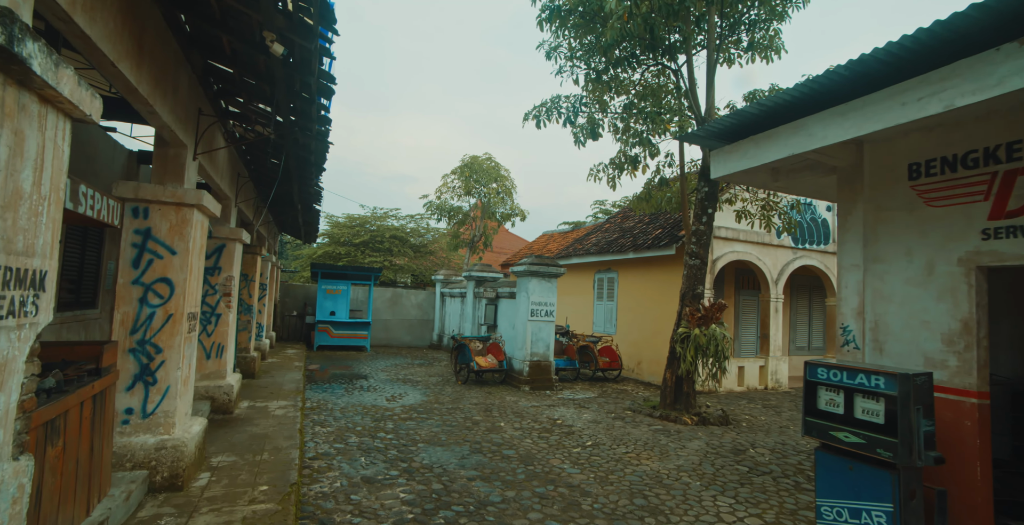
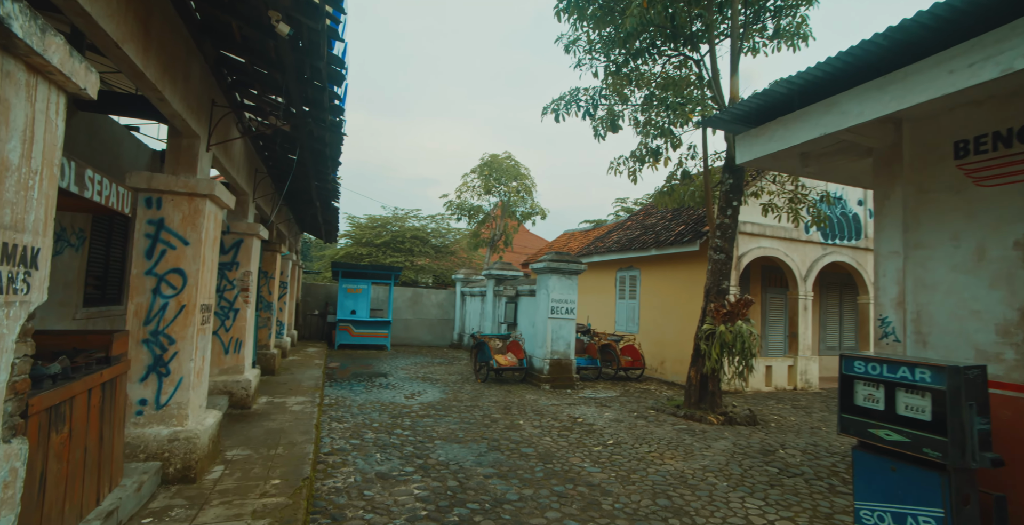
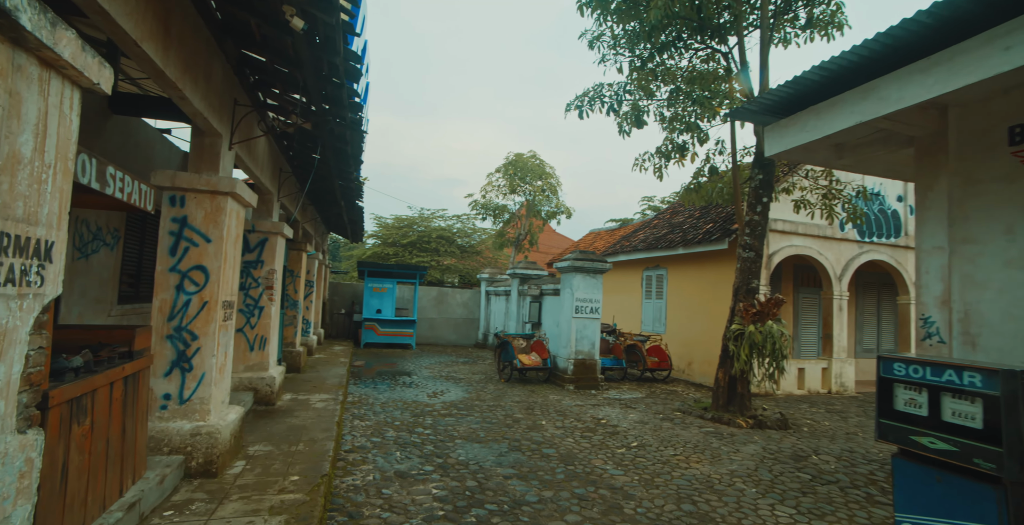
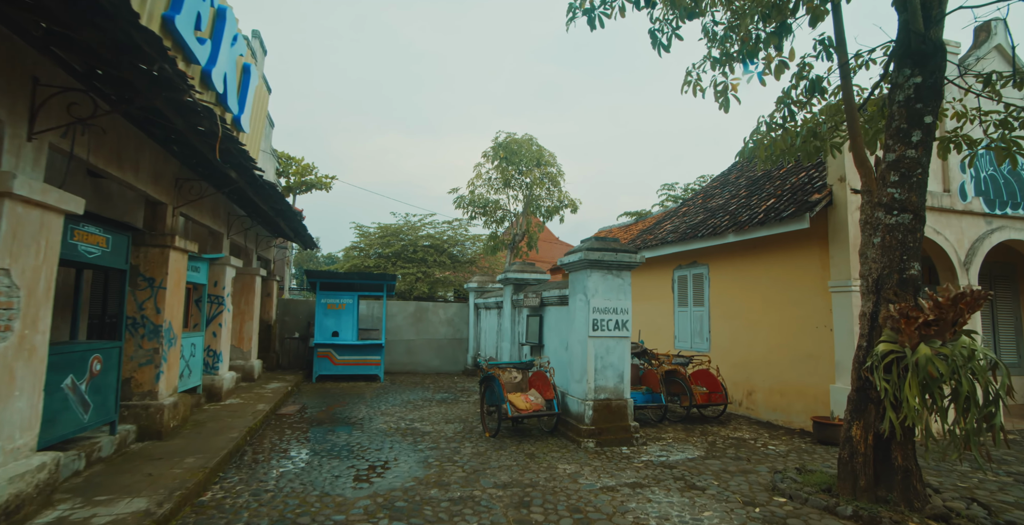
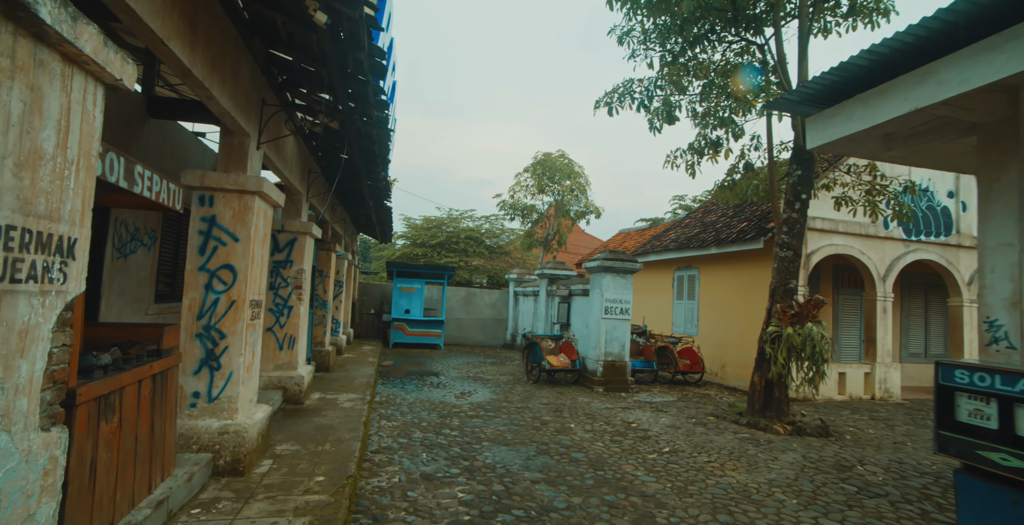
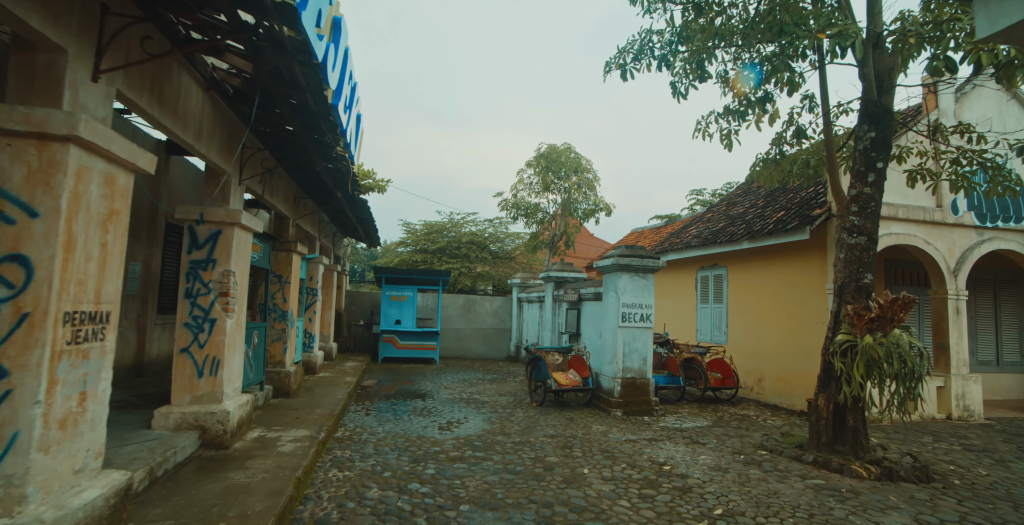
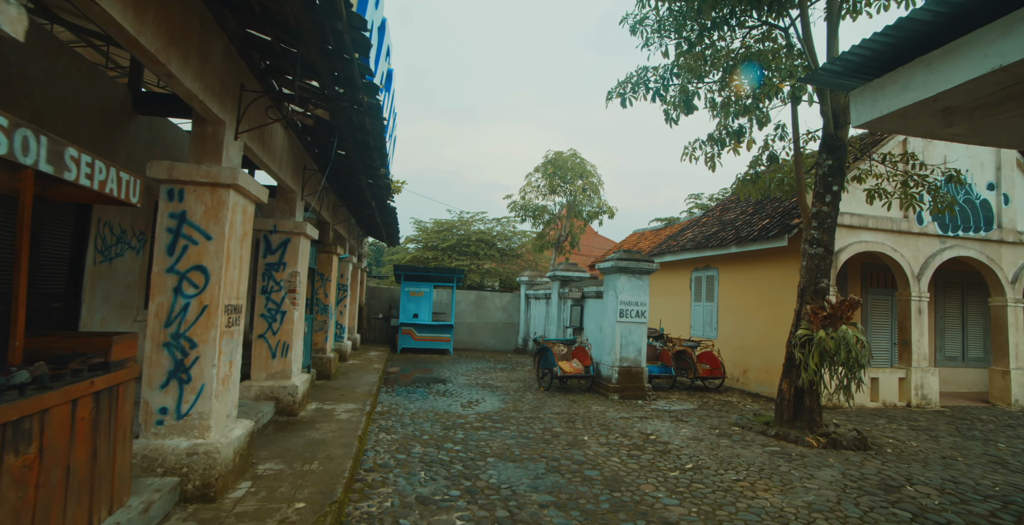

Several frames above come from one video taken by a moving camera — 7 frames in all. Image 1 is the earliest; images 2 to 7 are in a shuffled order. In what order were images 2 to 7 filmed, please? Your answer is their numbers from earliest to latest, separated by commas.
2, 3, 5, 7, 6, 4
